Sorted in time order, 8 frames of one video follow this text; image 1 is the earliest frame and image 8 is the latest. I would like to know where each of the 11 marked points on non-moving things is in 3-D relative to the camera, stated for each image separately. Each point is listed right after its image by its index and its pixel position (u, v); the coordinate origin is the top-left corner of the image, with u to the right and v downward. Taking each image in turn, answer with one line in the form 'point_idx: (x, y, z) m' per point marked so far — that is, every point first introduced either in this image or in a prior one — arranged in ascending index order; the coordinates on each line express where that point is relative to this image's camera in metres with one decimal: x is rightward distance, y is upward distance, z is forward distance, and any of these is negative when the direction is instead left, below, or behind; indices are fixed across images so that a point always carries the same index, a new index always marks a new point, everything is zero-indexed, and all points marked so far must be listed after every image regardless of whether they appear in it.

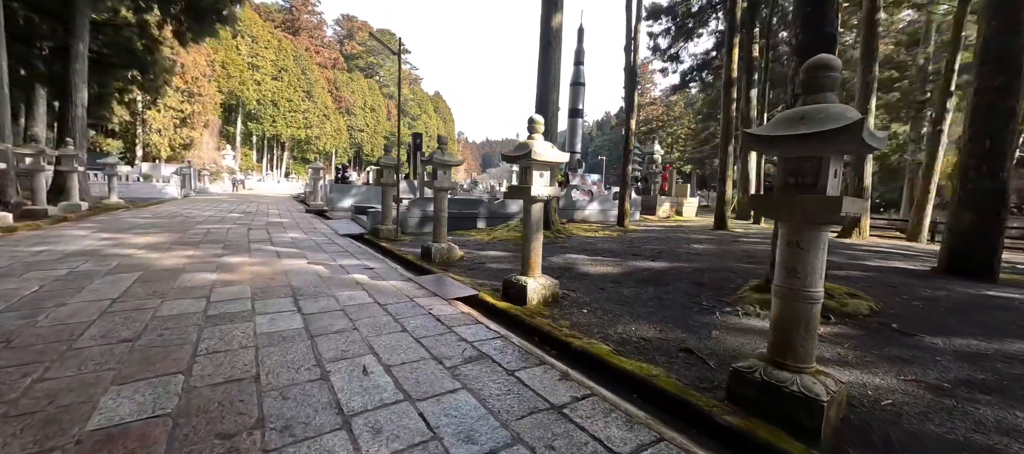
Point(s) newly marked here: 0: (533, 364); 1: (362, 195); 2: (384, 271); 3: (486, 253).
0: (+0.1, -0.8, +2.2) m
1: (-5.5, +1.2, +13.3) m
2: (-1.5, -0.5, +4.4) m
3: (-0.4, -0.4, +5.6) m
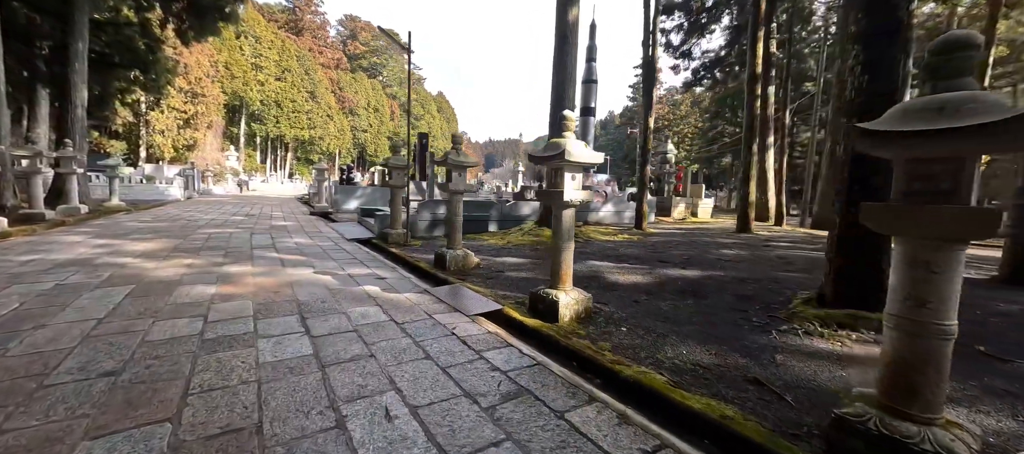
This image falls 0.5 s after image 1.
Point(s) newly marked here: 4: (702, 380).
0: (+0.4, -0.9, +1.9) m
1: (-5.2, +1.1, +13.0) m
2: (-1.3, -0.6, +4.0) m
3: (-0.1, -0.5, +5.3) m
4: (+1.1, -0.9, +2.2) m
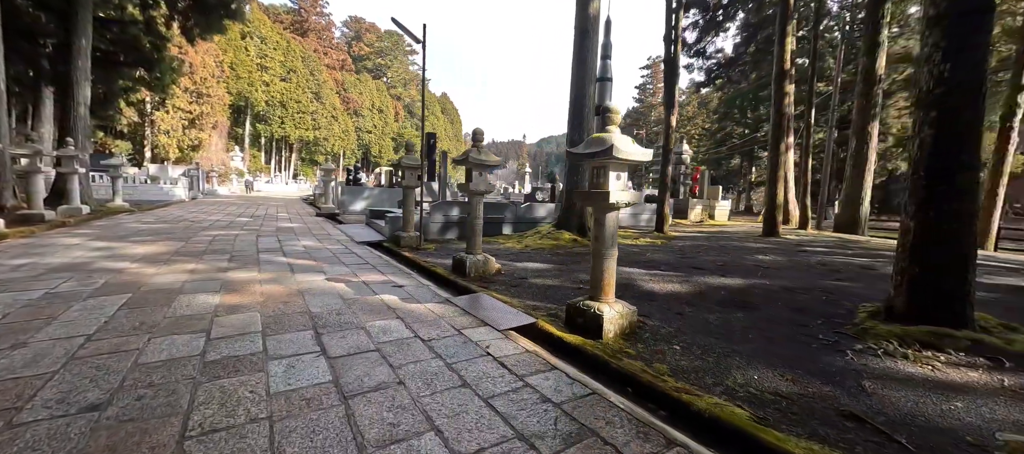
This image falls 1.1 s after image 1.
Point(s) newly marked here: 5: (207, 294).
0: (+0.6, -1.0, +1.6) m
1: (-4.8, +1.1, +12.7) m
2: (-1.0, -0.6, +3.7) m
3: (+0.2, -0.5, +5.0) m
4: (+1.4, -1.0, +1.8) m
5: (-2.7, -0.6, +3.2) m
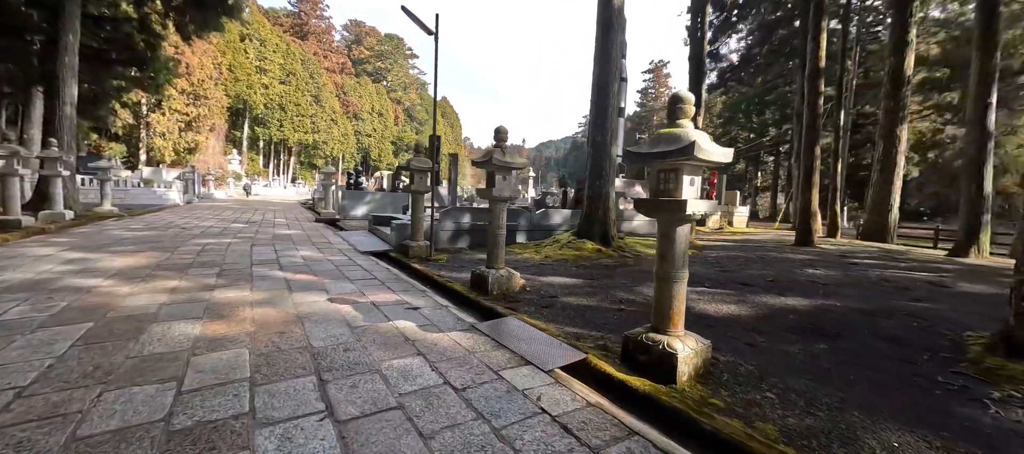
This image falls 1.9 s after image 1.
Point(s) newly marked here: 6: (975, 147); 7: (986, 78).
0: (+1.0, -1.0, +1.0) m
1: (-4.5, +0.9, +12.2) m
2: (-0.7, -0.8, +3.2) m
3: (+0.5, -0.6, +4.5) m
4: (+1.7, -1.1, +1.3) m
5: (-2.4, -0.7, +2.6) m
6: (+8.1, +1.4, +6.3) m
7: (+8.2, +2.6, +6.2) m
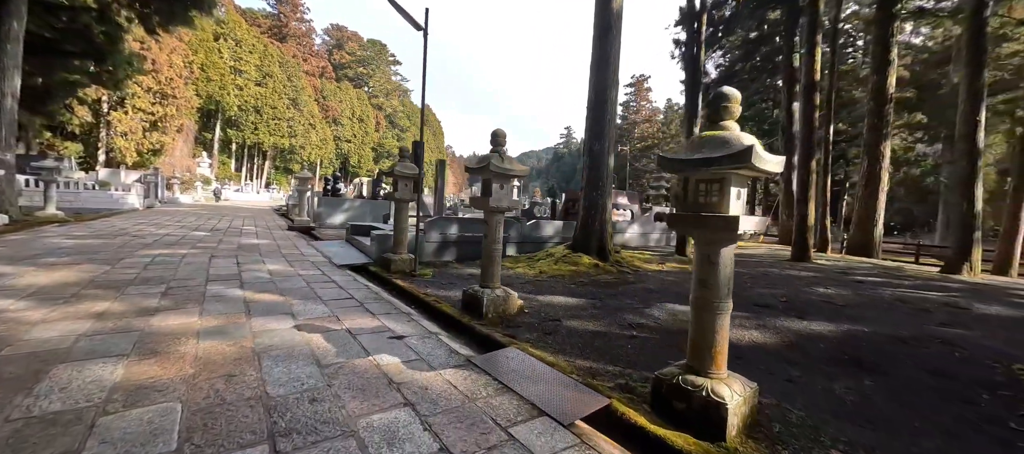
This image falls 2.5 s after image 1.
0: (+1.1, -1.1, +0.6) m
1: (-5.0, +0.6, +11.5) m
2: (-0.7, -0.9, +2.7) m
3: (+0.4, -0.8, +4.0) m
4: (+1.8, -1.1, +1.0) m
5: (-2.3, -0.8, +2.1) m
6: (+8.0, +1.1, +6.3) m
7: (+8.1, +2.3, +6.3) m
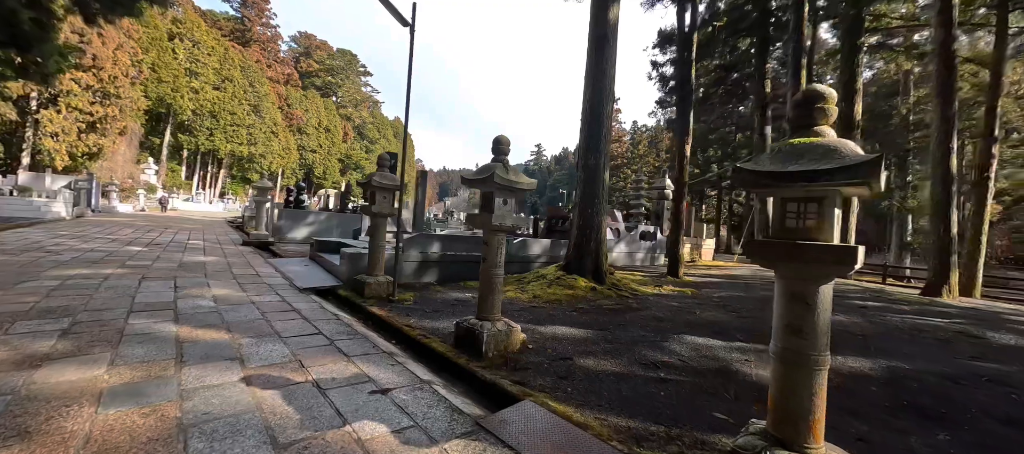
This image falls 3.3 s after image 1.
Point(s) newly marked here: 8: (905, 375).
0: (+1.3, -1.2, +0.2) m
1: (-5.6, +0.1, +10.6) m
2: (-0.6, -1.0, +2.1) m
3: (+0.4, -1.0, +3.5) m
4: (+2.1, -1.2, +0.6) m
5: (-2.2, -0.9, +1.4) m
6: (+7.8, +0.7, +6.5) m
7: (+7.9, +1.9, +6.5) m
8: (+3.0, -1.1, +2.8) m
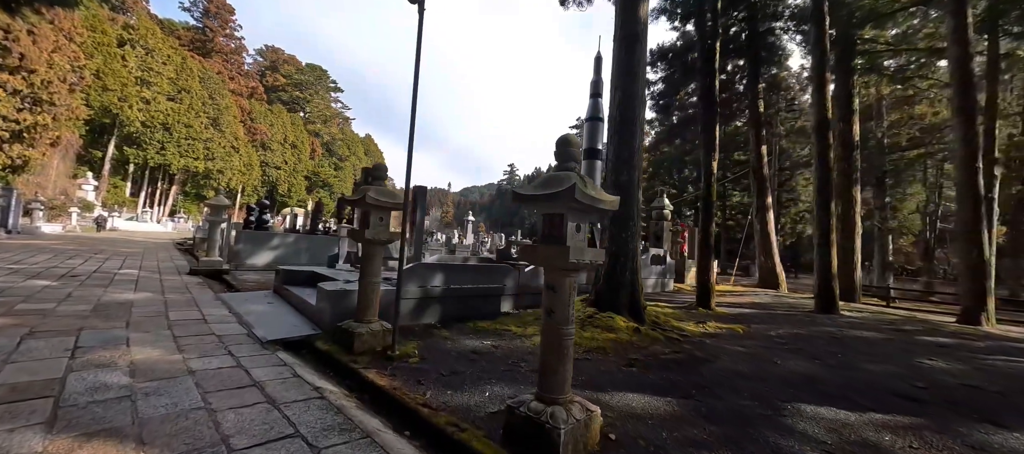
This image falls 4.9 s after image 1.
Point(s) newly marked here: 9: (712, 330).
0: (+2.0, -1.3, -0.7) m
1: (-5.7, -0.5, +9.2) m
2: (-0.1, -1.2, +1.1) m
3: (+0.8, -1.3, +2.6) m
4: (+2.7, -1.3, -0.2) m
5: (-1.6, -1.0, +0.2) m
6: (+7.9, +0.3, +6.2) m
7: (+8.1, +1.5, +6.3) m
8: (+3.5, -1.3, +2.0) m
9: (+2.5, -1.3, +4.5) m
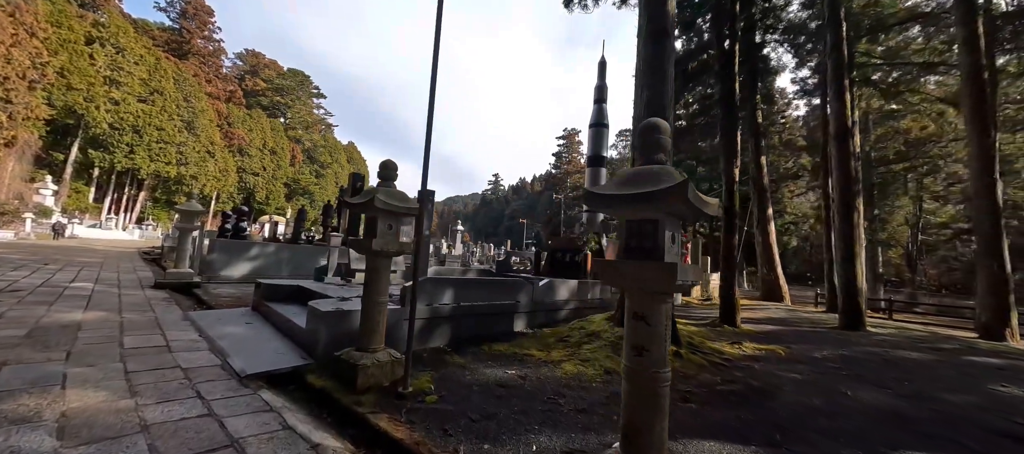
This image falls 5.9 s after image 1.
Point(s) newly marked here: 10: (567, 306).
0: (+2.5, -1.2, -1.1) m
1: (-5.7, -0.7, +8.4) m
2: (+0.3, -1.2, +0.6) m
3: (+1.1, -1.3, +2.1) m
4: (+3.1, -1.3, -0.6) m
5: (-1.2, -1.0, -0.4) m
6: (+8.1, +0.1, +6.1) m
7: (+8.2, +1.2, +6.2) m
8: (+3.8, -1.4, +1.7) m
9: (+2.7, -1.4, +4.1) m
10: (+0.9, -1.2, +5.4) m
